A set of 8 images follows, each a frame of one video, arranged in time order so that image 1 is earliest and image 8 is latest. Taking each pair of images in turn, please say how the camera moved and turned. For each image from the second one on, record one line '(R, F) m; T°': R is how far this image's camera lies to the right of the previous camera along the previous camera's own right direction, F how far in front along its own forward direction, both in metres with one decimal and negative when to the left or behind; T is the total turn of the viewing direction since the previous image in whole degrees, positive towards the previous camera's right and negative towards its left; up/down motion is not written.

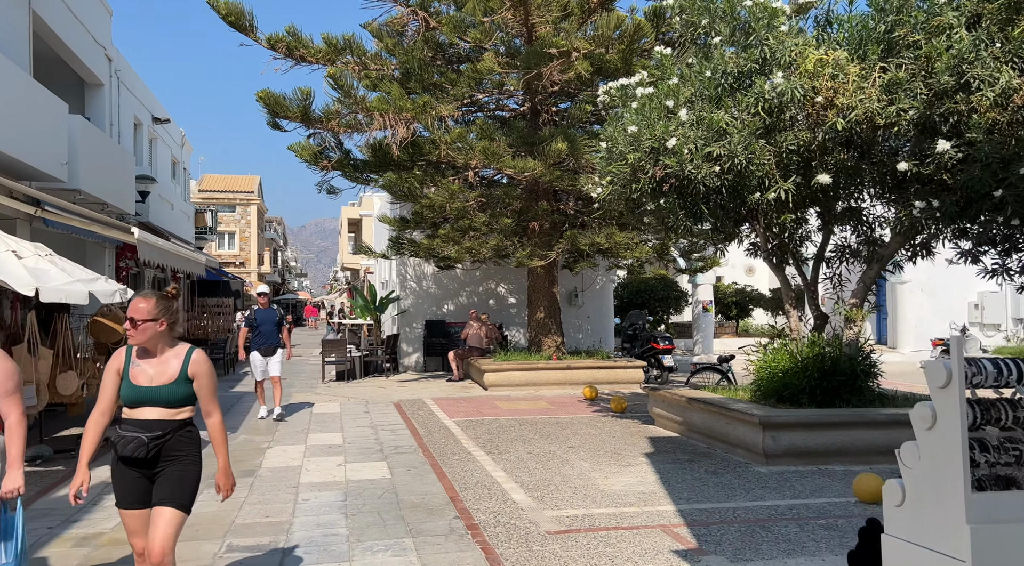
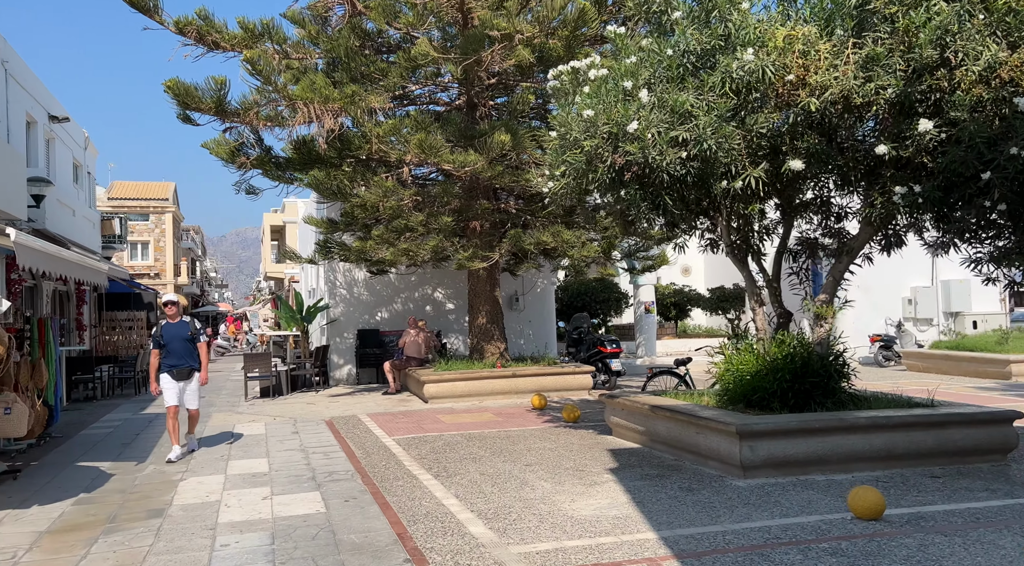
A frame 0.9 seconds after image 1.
(-0.2, +0.8) m; +5°
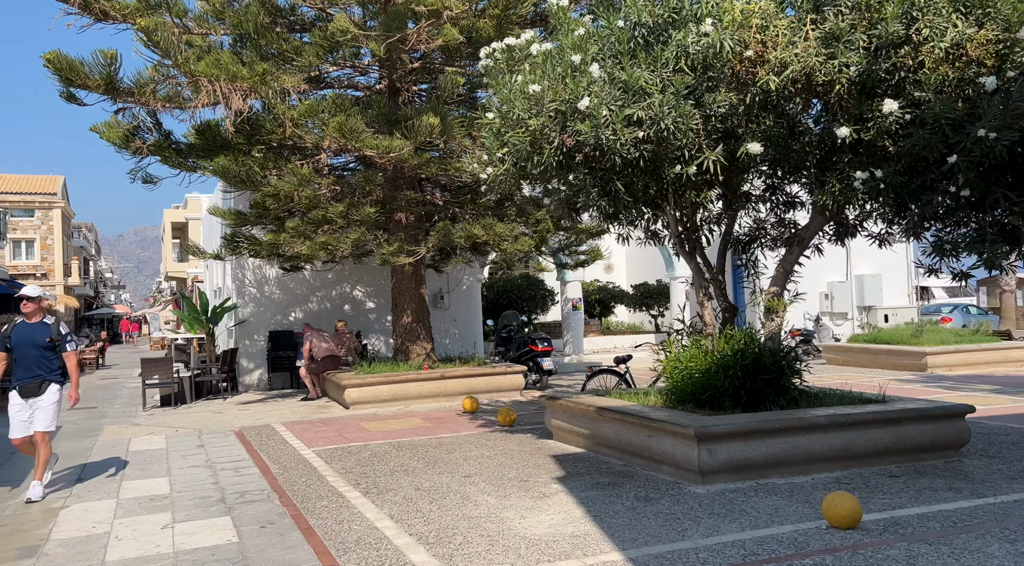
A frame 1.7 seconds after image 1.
(-0.2, +0.6) m; +6°
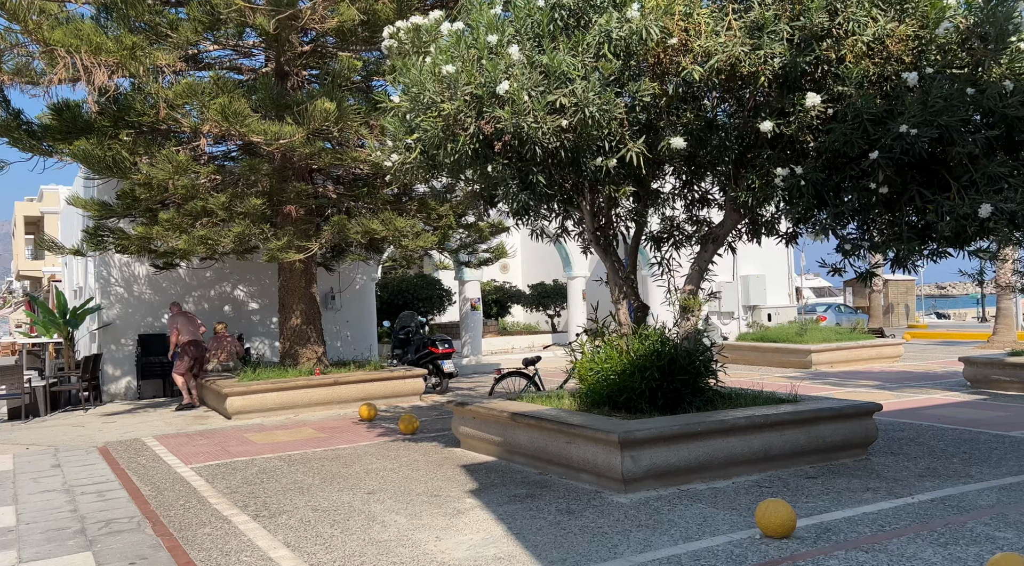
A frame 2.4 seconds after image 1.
(-0.2, +0.5) m; +8°
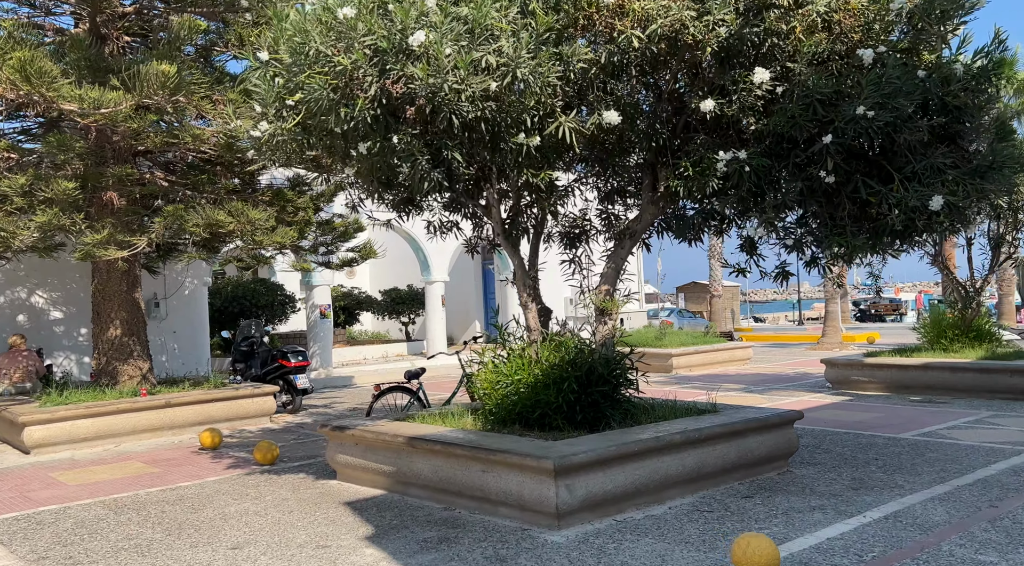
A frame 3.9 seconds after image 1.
(-0.5, +1.0) m; +12°
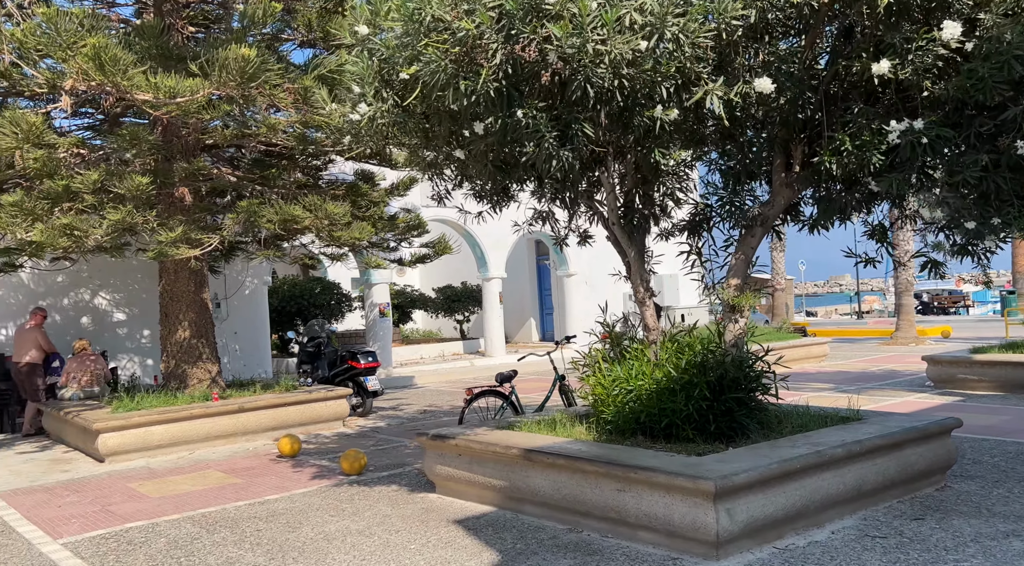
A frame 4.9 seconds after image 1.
(-0.5, +0.6) m; -3°
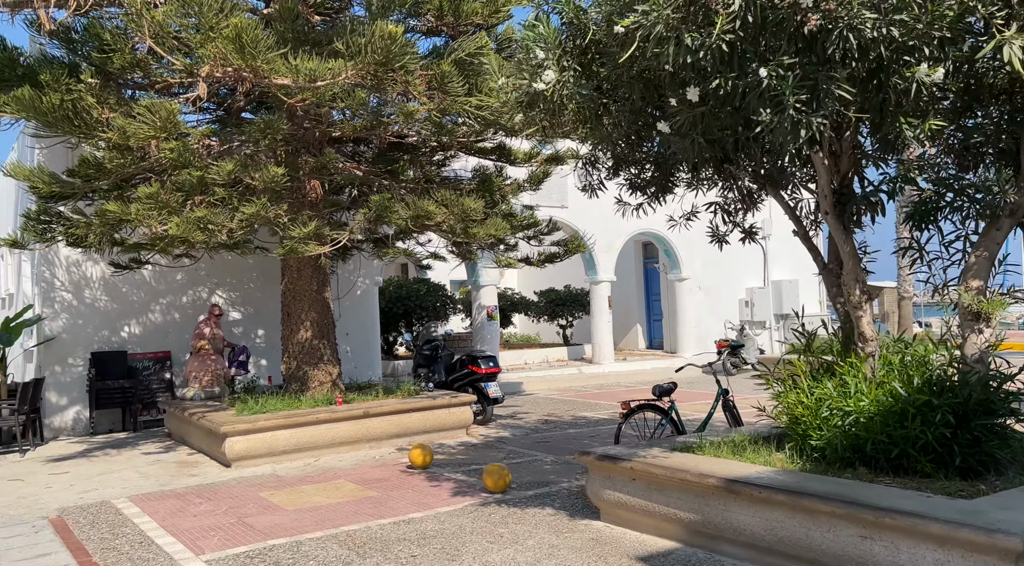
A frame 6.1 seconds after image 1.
(-0.6, +0.7) m; -6°
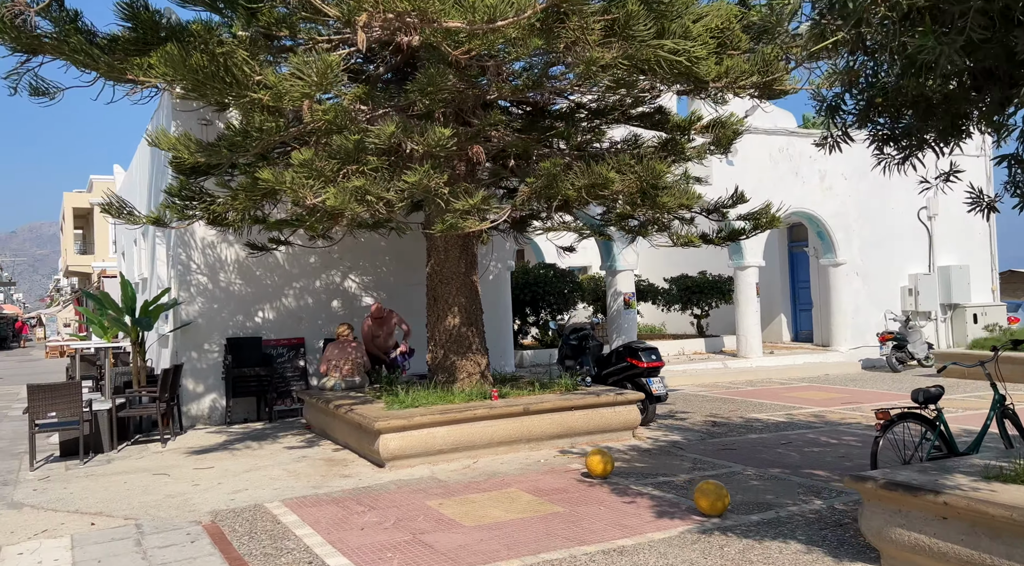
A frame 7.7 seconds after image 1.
(-0.8, +1.0) m; -7°
